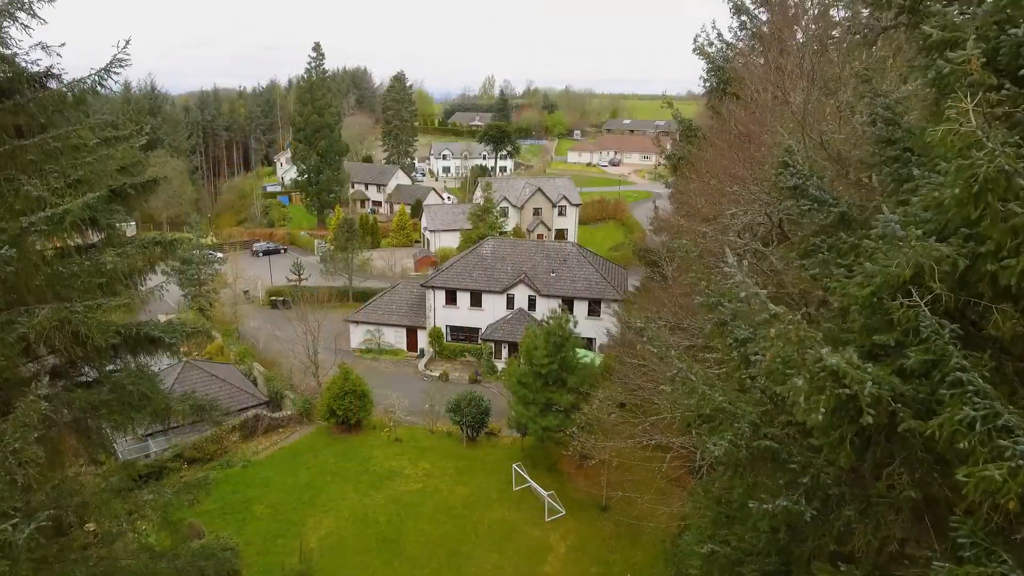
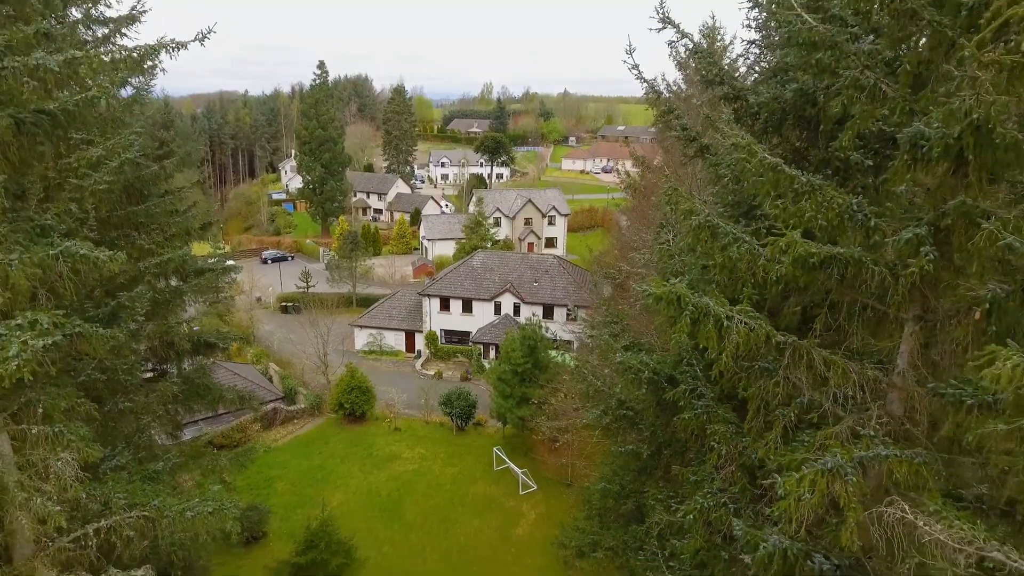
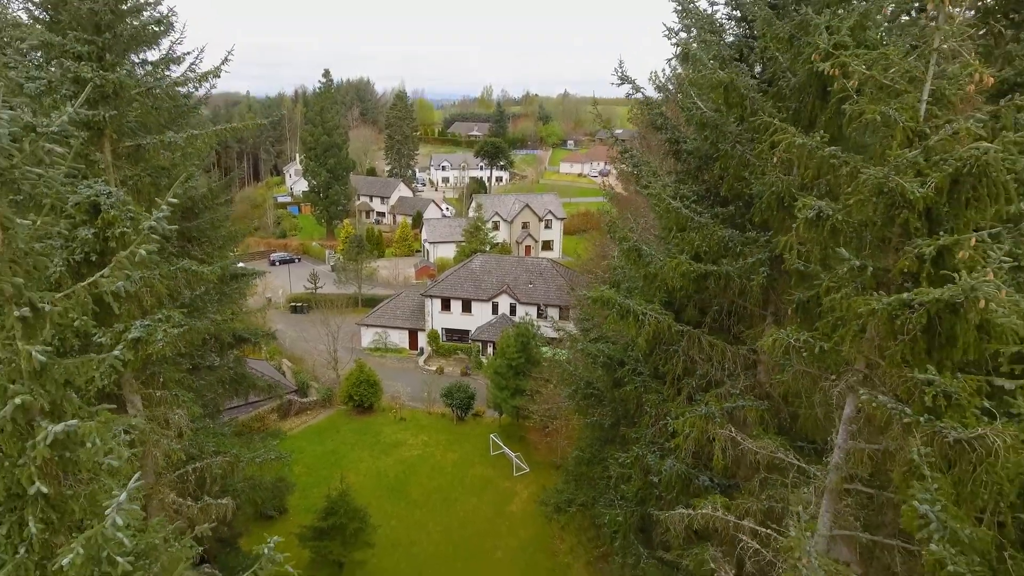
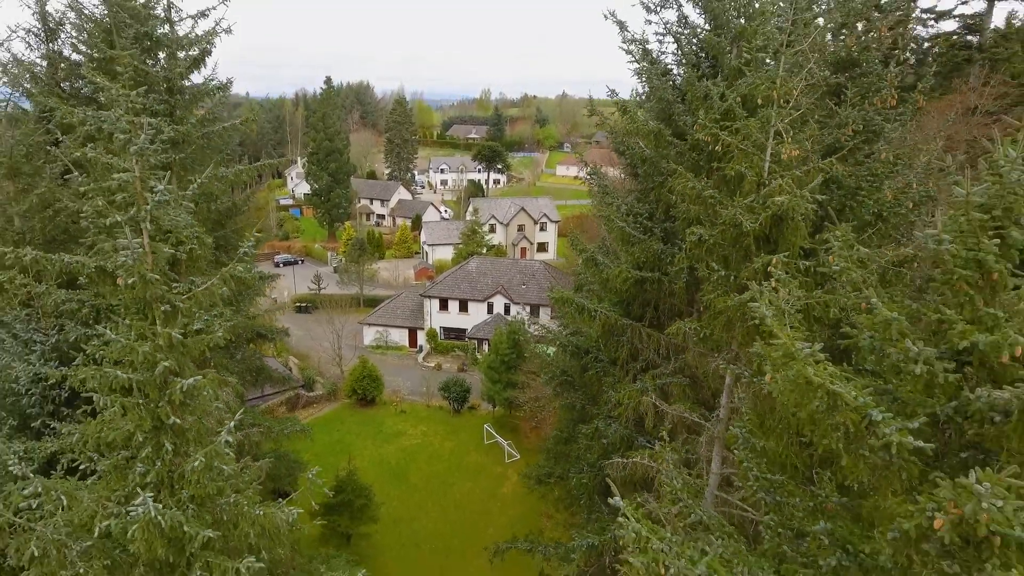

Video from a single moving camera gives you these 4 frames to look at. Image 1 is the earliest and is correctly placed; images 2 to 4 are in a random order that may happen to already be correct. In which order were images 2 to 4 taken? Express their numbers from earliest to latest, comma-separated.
2, 3, 4
